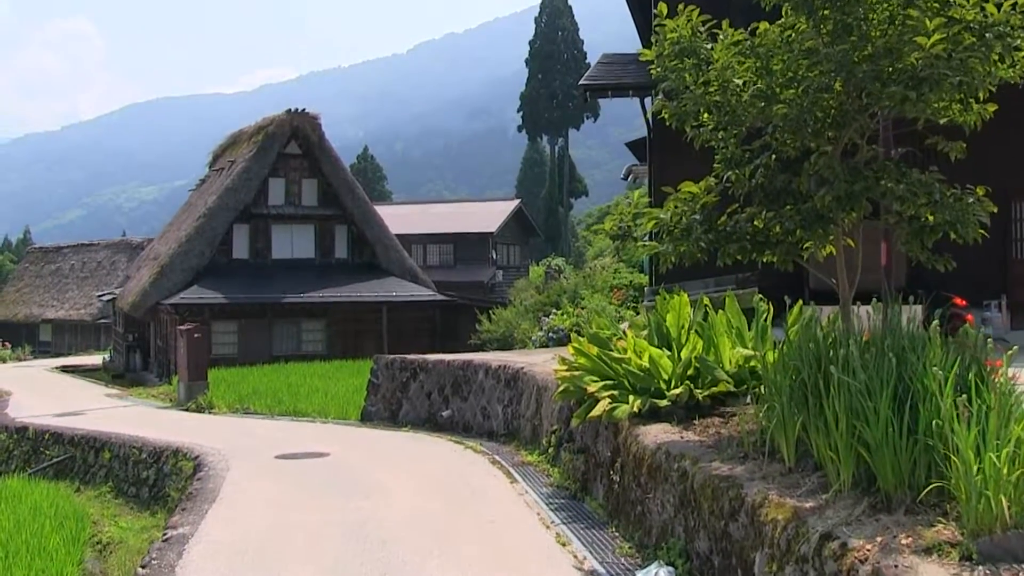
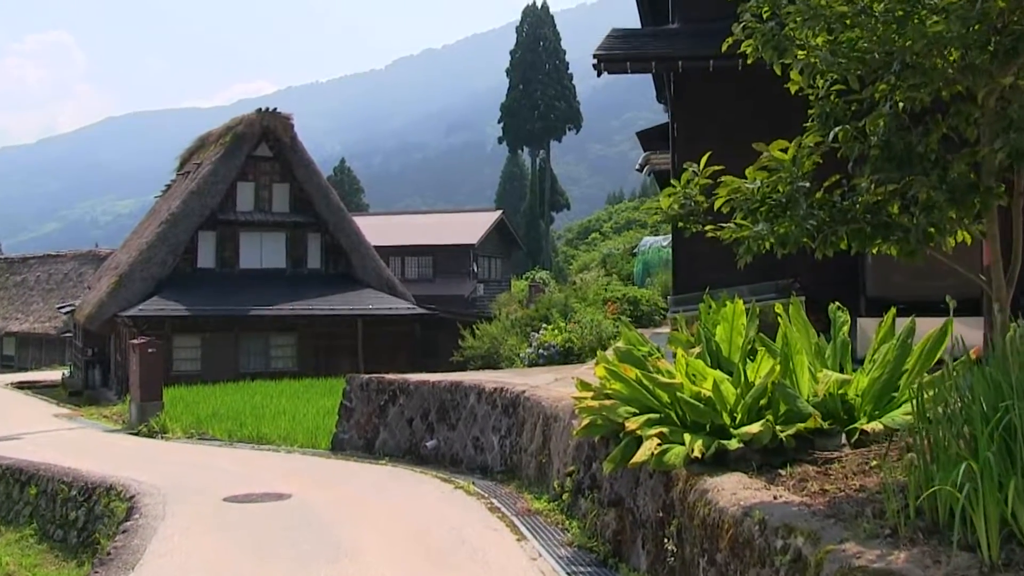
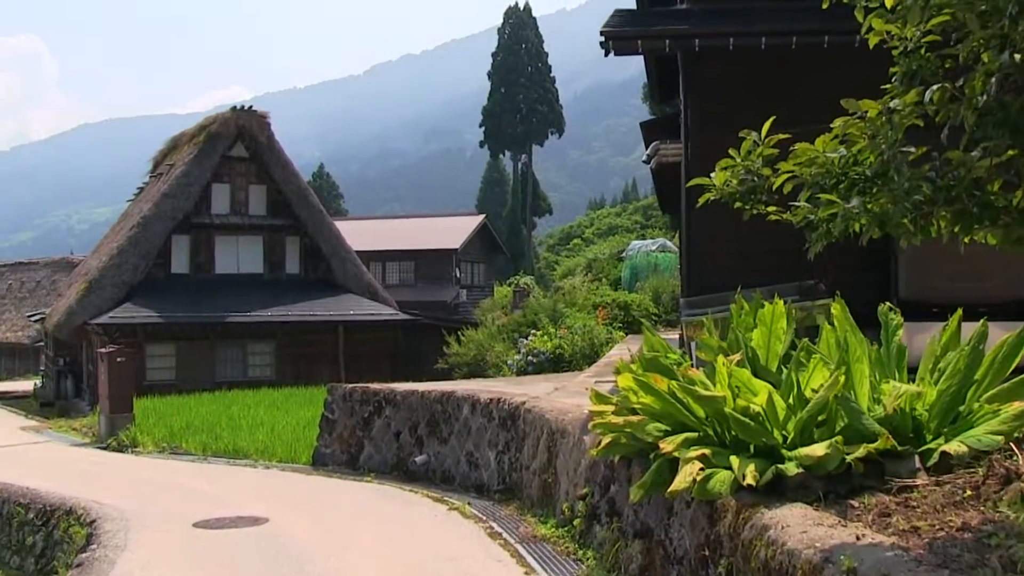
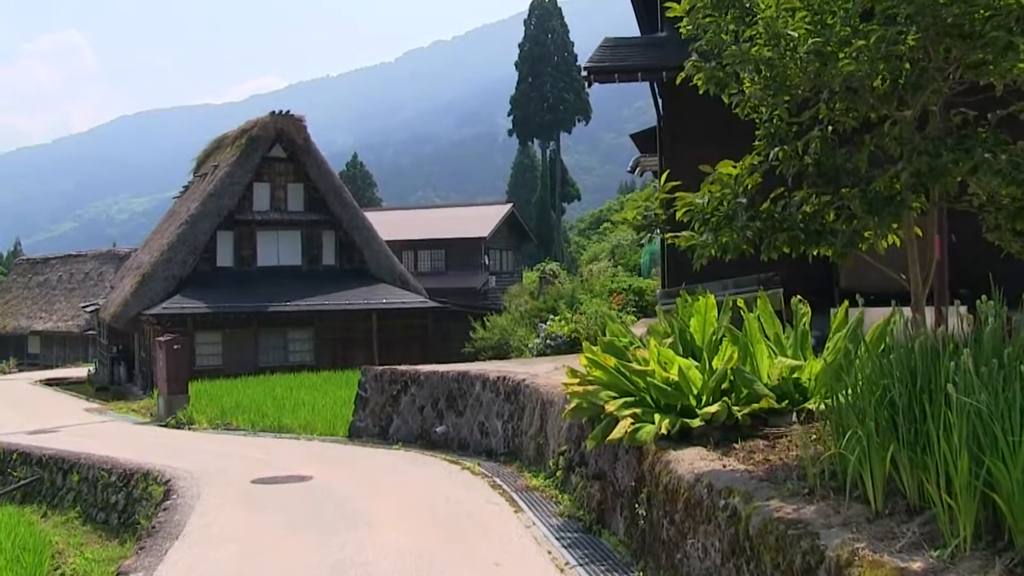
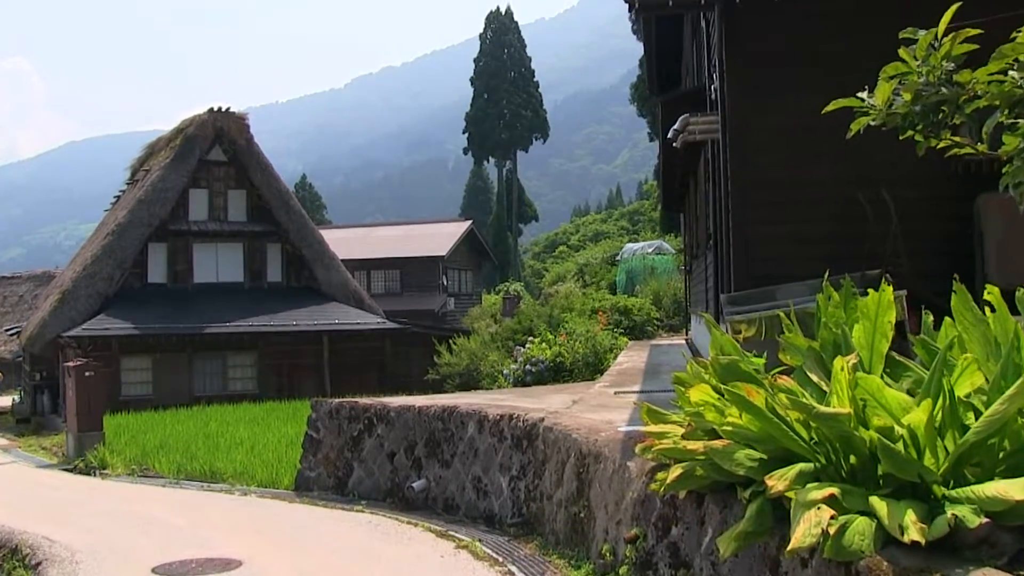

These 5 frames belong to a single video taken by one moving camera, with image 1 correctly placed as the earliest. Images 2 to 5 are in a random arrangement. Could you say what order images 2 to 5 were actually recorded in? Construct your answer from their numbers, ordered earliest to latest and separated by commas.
4, 2, 3, 5
